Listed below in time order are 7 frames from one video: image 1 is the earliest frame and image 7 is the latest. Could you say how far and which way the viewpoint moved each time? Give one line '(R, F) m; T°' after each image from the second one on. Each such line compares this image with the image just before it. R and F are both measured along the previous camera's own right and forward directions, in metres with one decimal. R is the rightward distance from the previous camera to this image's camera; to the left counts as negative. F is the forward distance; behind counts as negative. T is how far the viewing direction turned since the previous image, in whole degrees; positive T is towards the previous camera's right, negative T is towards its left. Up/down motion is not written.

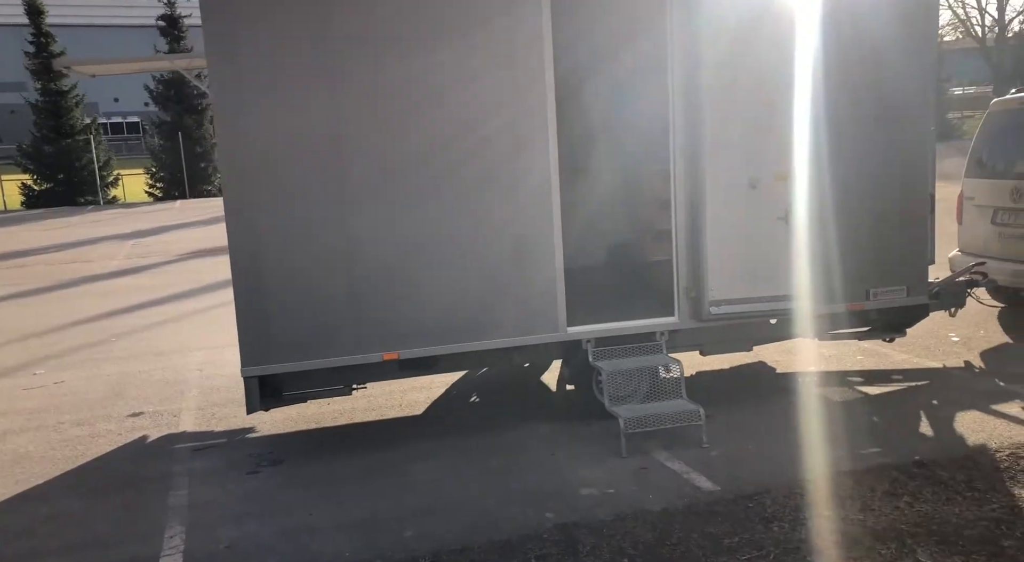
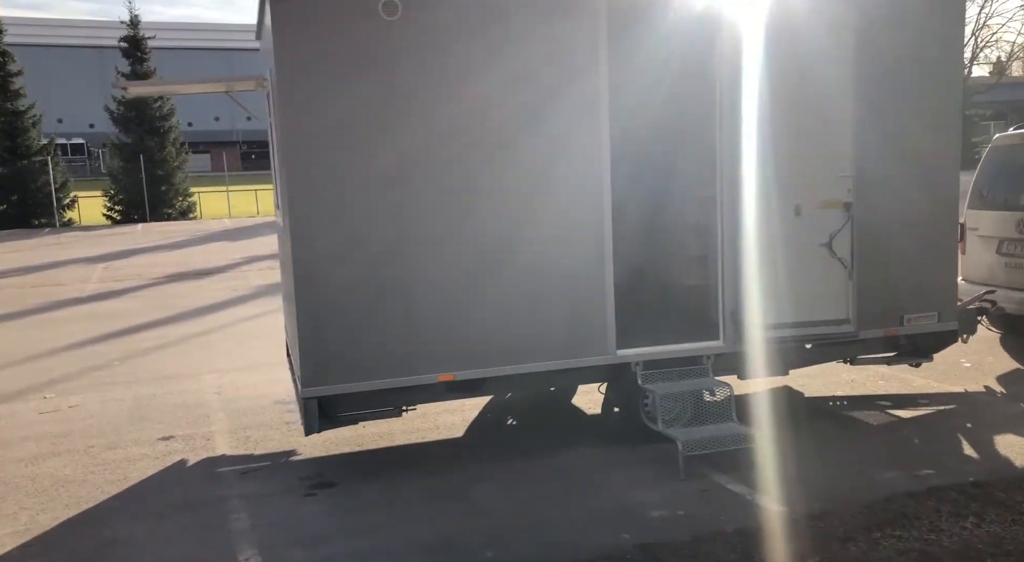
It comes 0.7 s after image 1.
(-0.6, 0.0) m; +3°
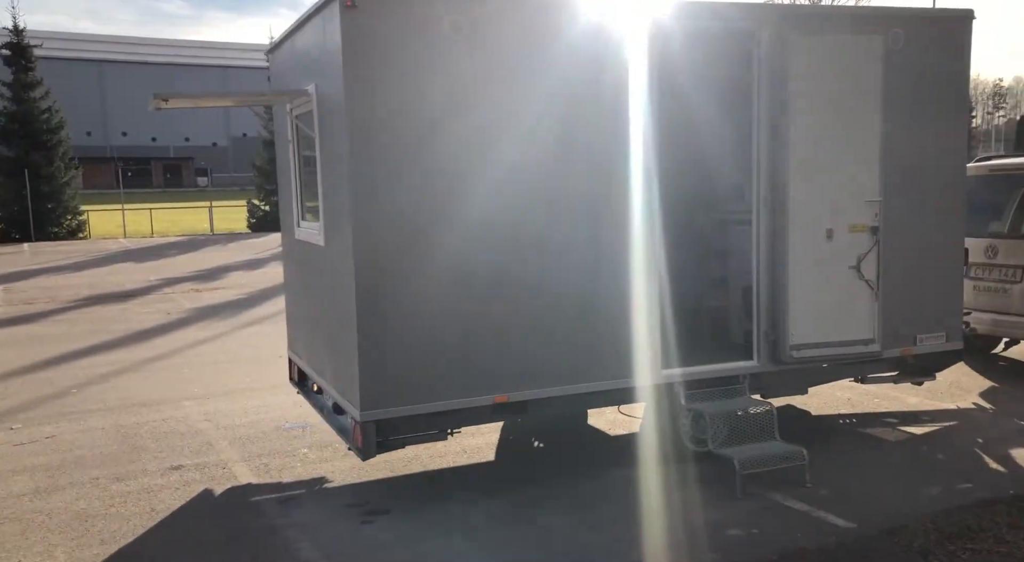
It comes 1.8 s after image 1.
(-1.0, +0.1) m; +7°
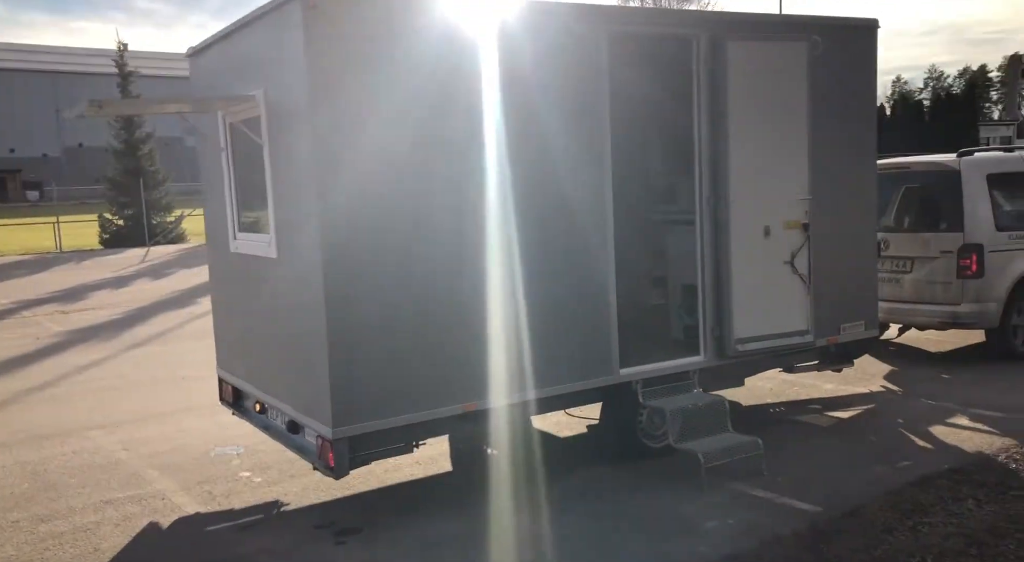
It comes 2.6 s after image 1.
(-0.6, +0.1) m; +9°
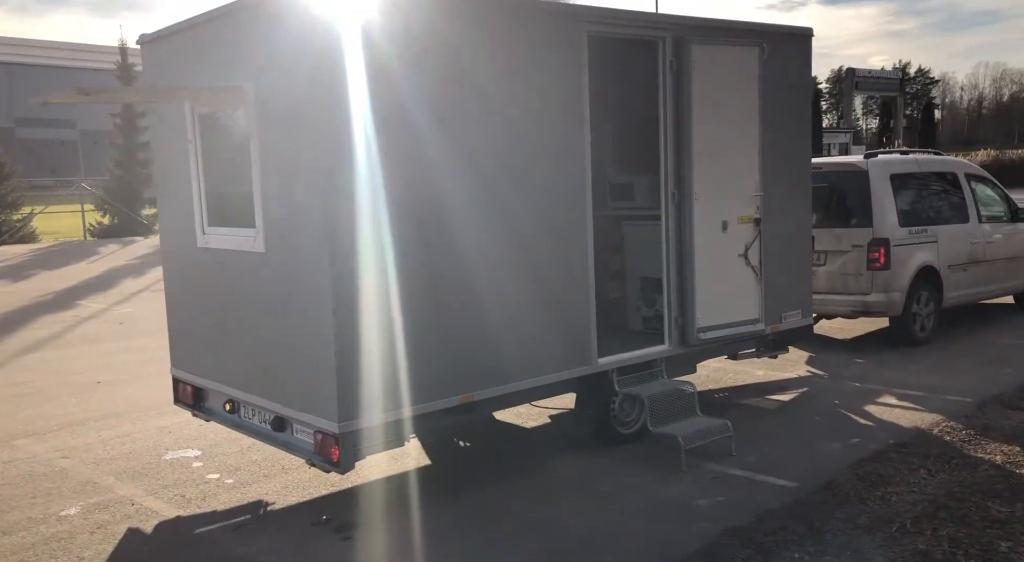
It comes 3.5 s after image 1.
(-0.7, 0.0) m; +9°
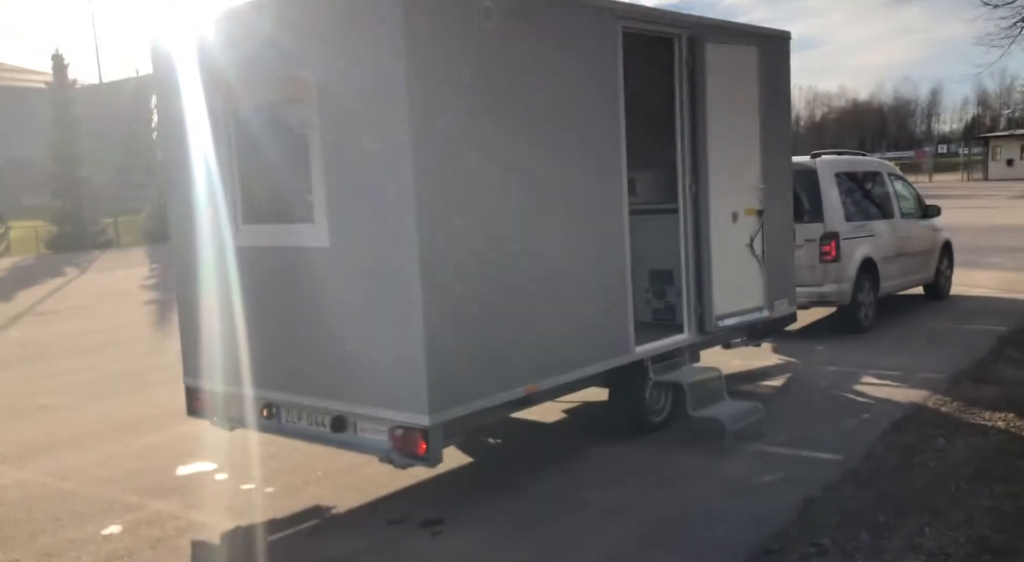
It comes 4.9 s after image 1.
(-1.2, +0.1) m; +9°
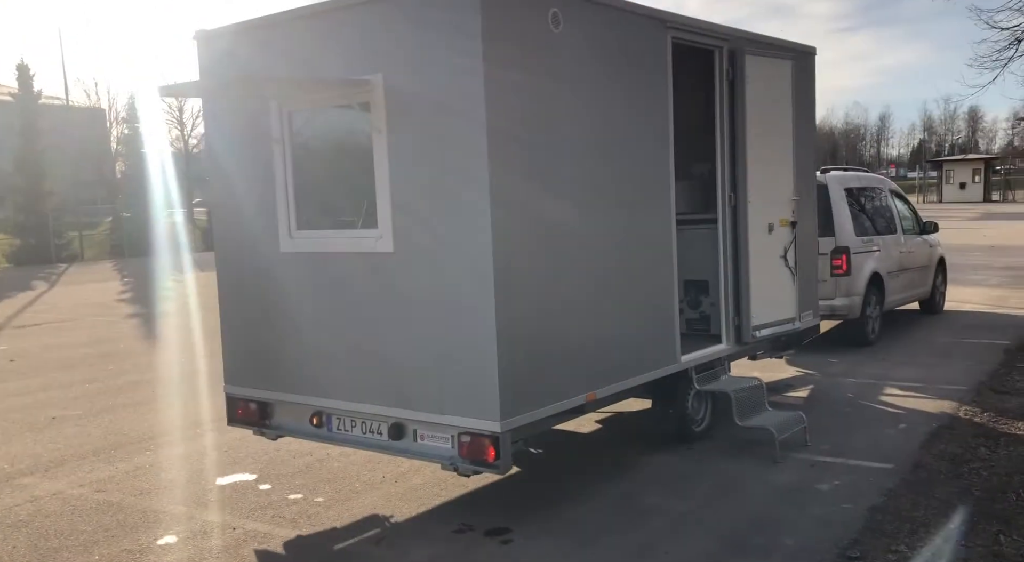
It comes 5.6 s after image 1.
(-0.5, 0.0) m; +2°
